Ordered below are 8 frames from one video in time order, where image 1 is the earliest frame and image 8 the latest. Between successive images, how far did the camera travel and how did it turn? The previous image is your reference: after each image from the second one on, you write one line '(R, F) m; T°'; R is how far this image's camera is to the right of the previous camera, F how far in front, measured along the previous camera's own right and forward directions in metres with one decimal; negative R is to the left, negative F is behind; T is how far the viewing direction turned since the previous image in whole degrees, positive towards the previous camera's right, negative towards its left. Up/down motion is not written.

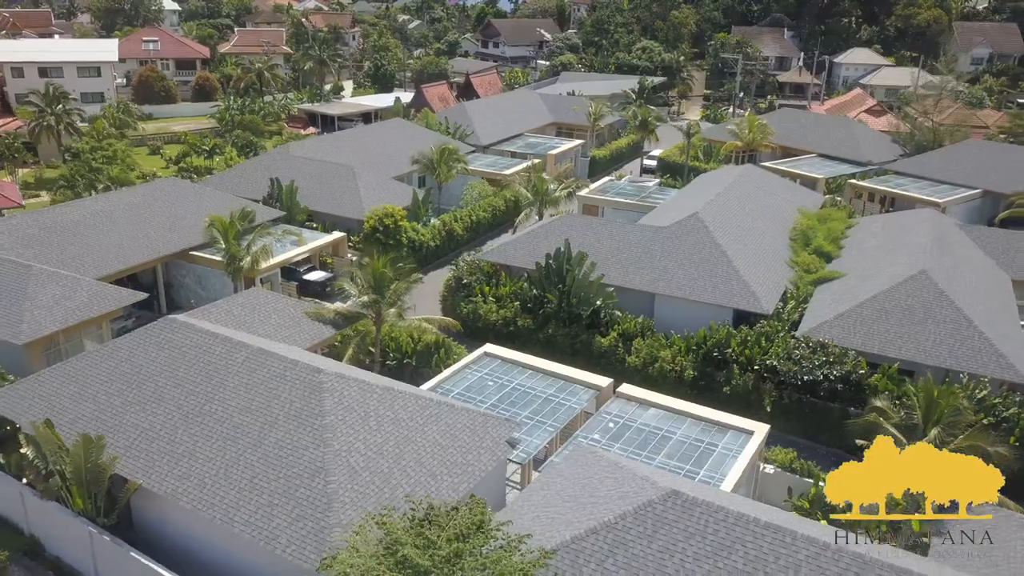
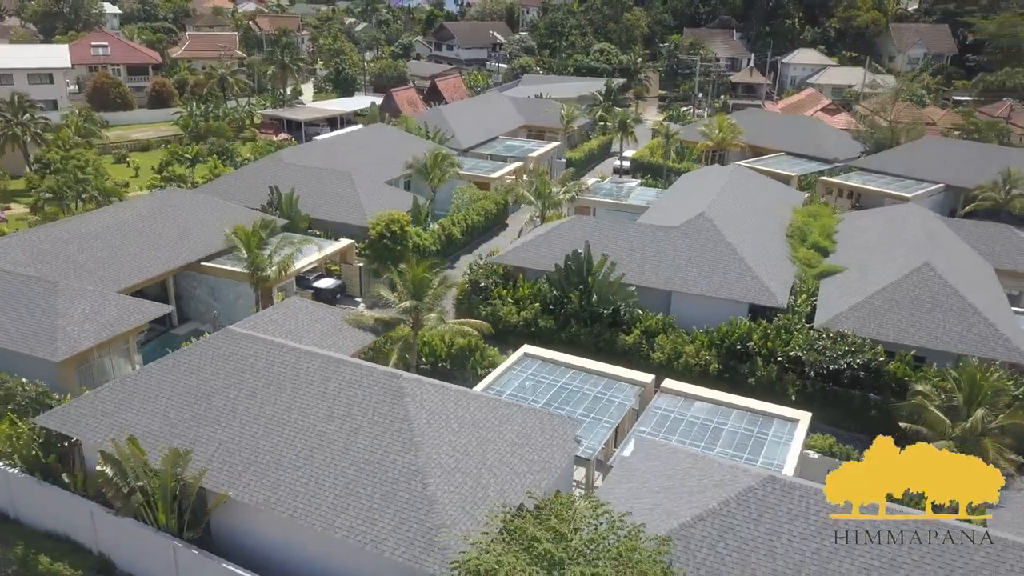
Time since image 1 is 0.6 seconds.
(-3.3, -0.5) m; +4°
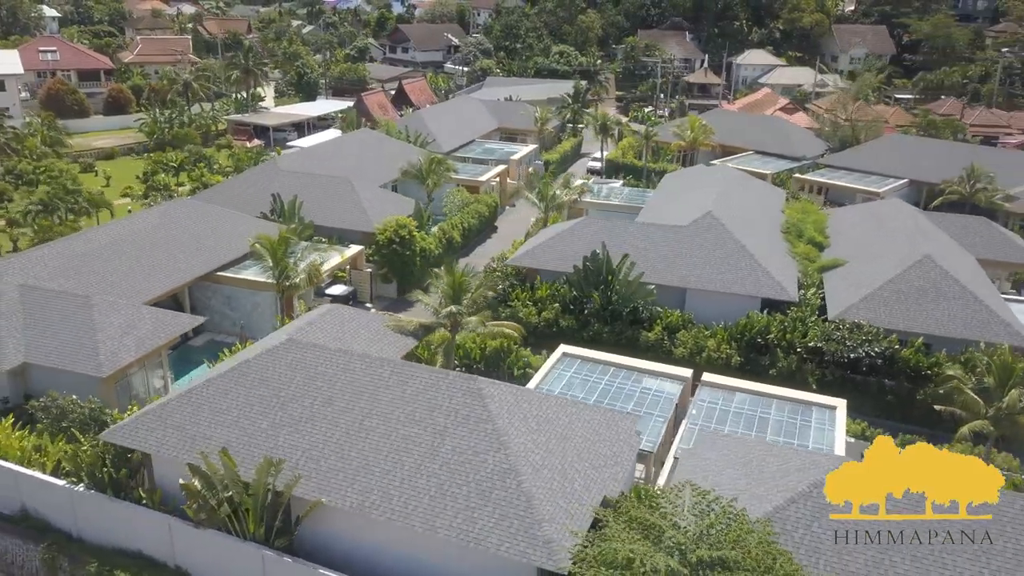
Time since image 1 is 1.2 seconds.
(-3.4, -0.6) m; +4°
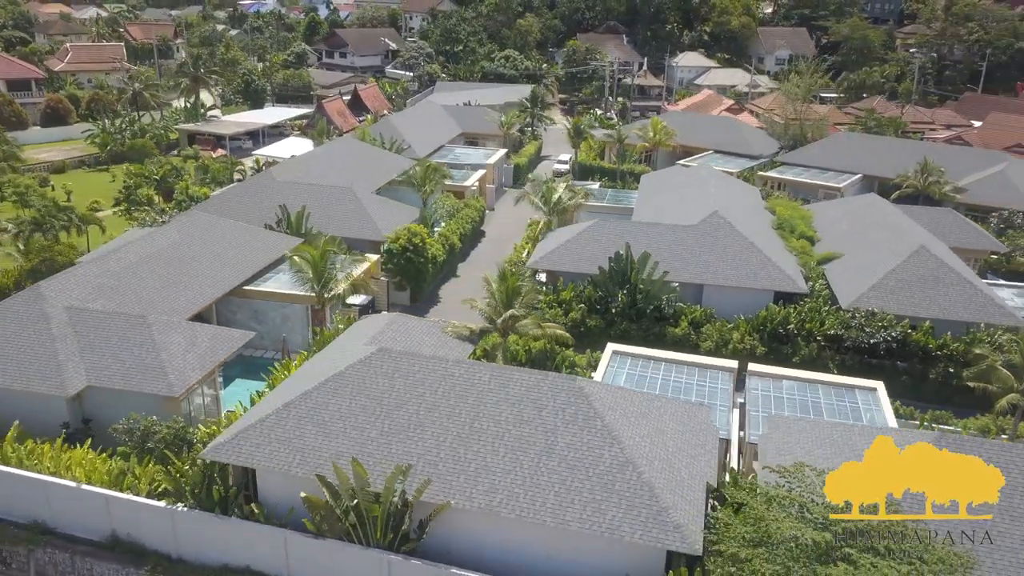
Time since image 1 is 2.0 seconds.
(-4.8, -0.7) m; +6°
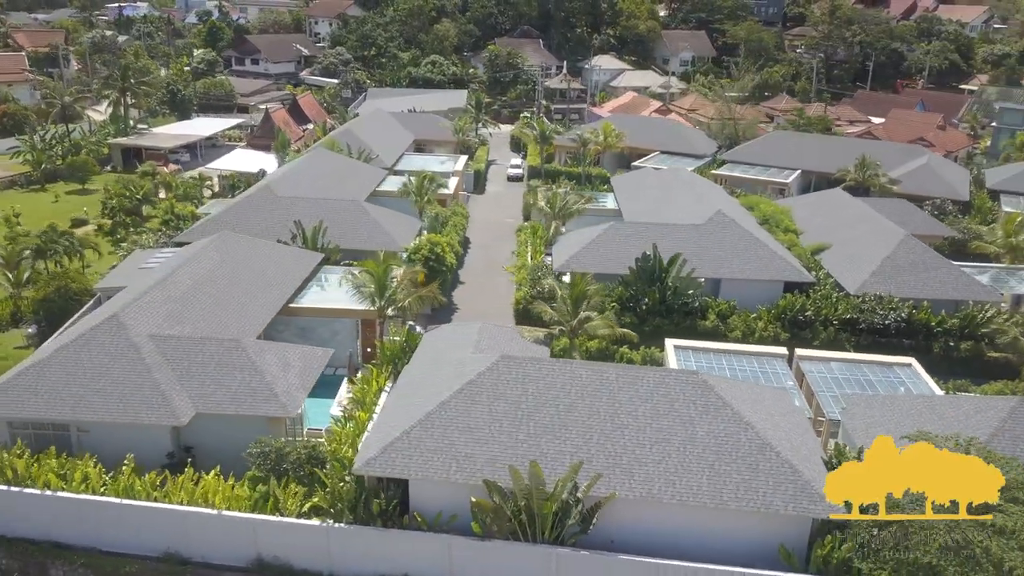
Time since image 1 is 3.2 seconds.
(-6.9, -0.8) m; +8°
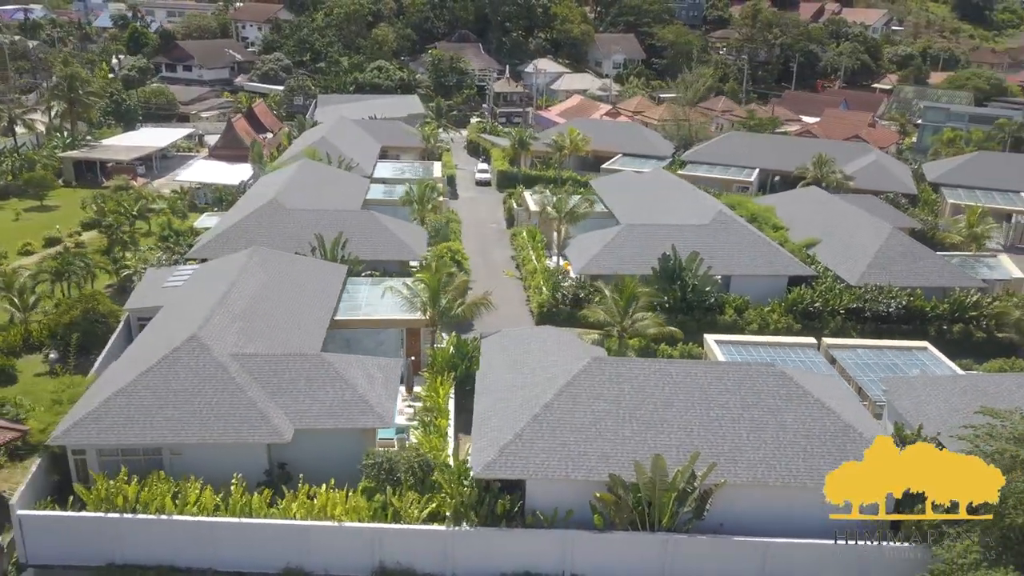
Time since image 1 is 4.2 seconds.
(-5.5, -0.8) m; +6°
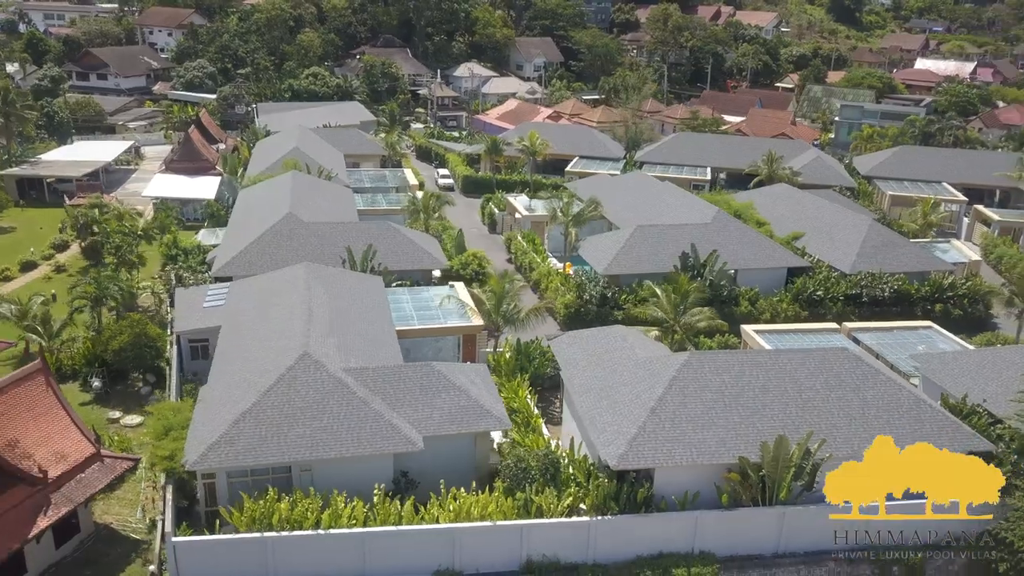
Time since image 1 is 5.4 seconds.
(-7.0, -1.0) m; +8°
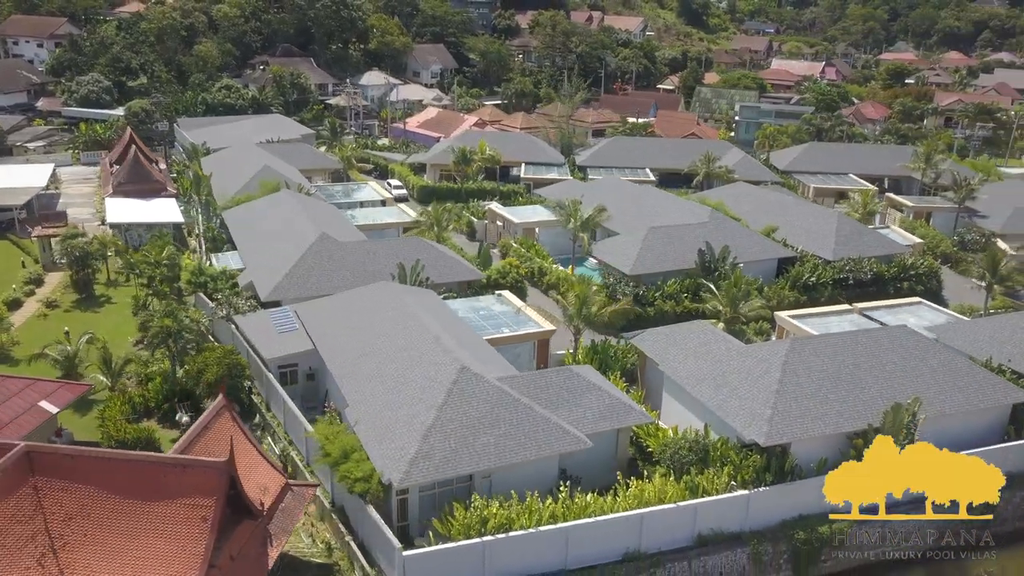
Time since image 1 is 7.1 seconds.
(-10.0, -1.2) m; +11°
